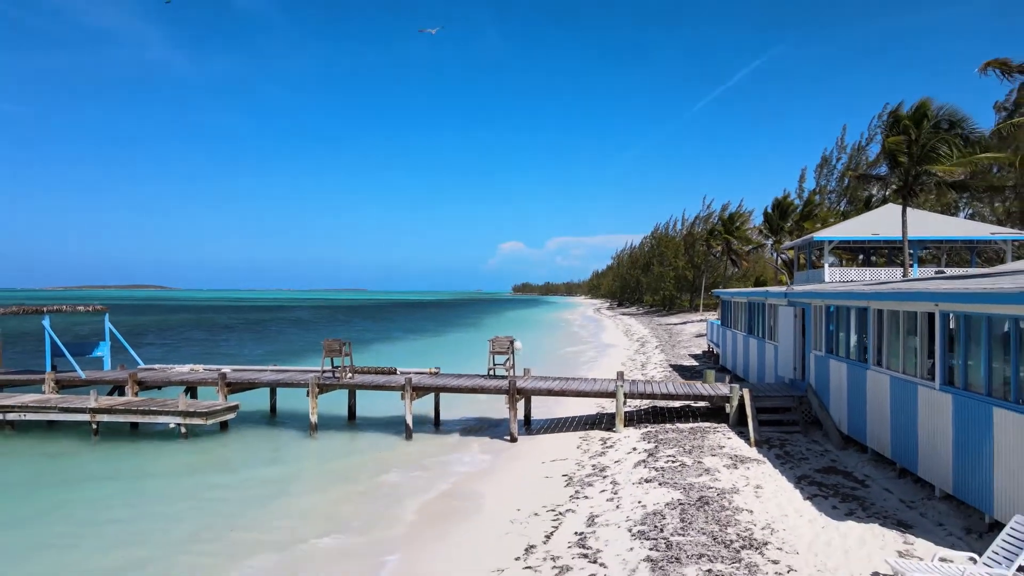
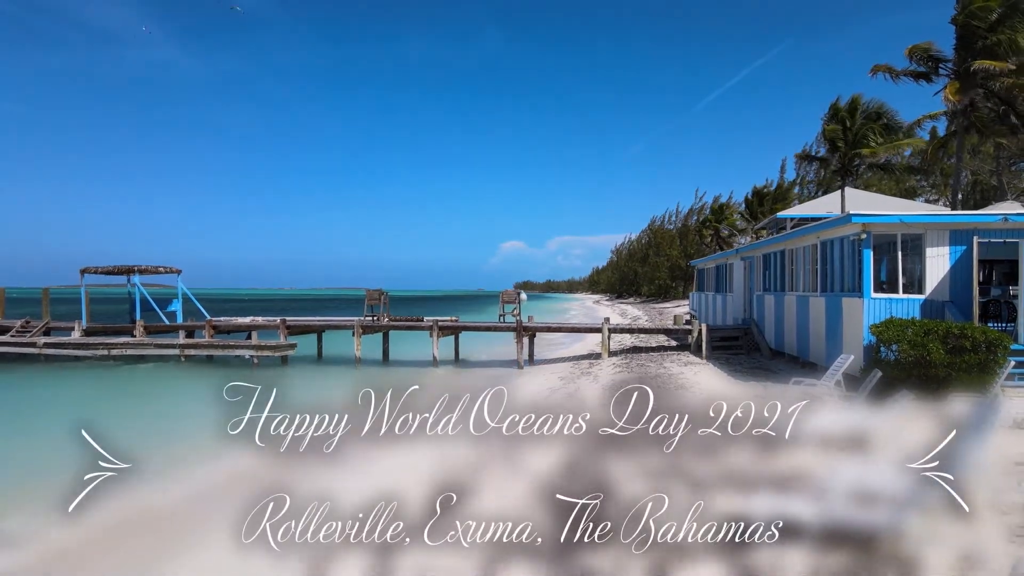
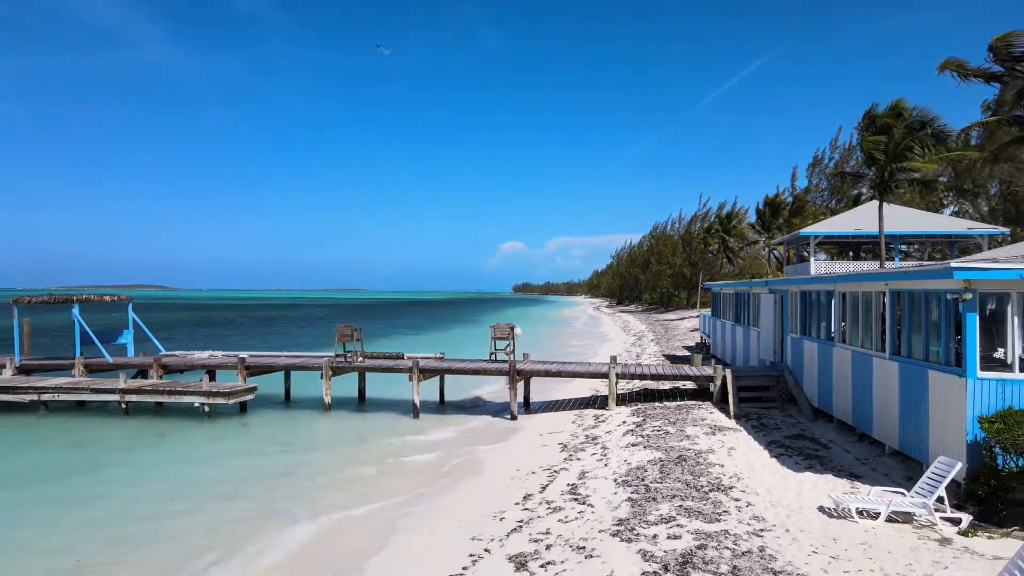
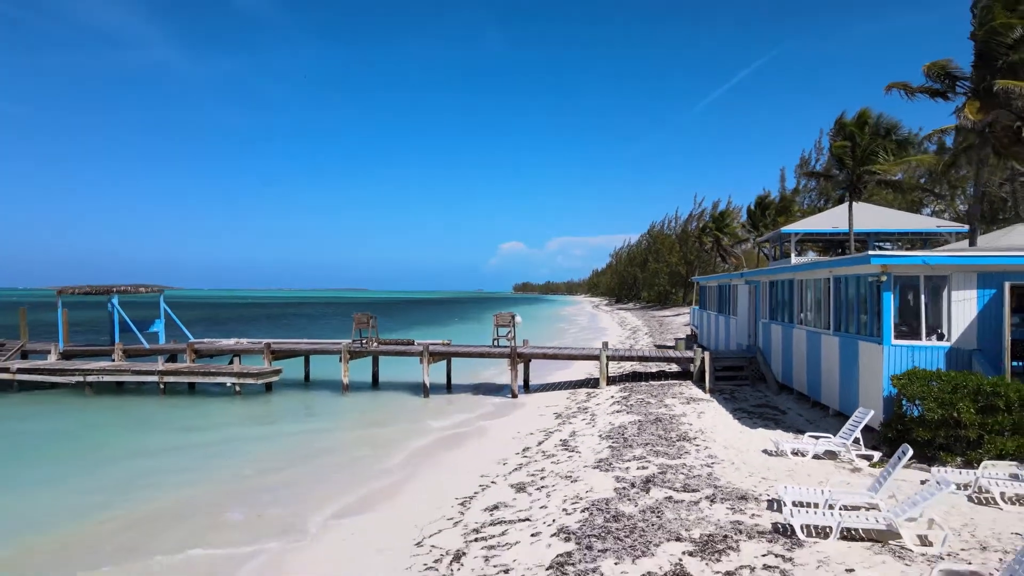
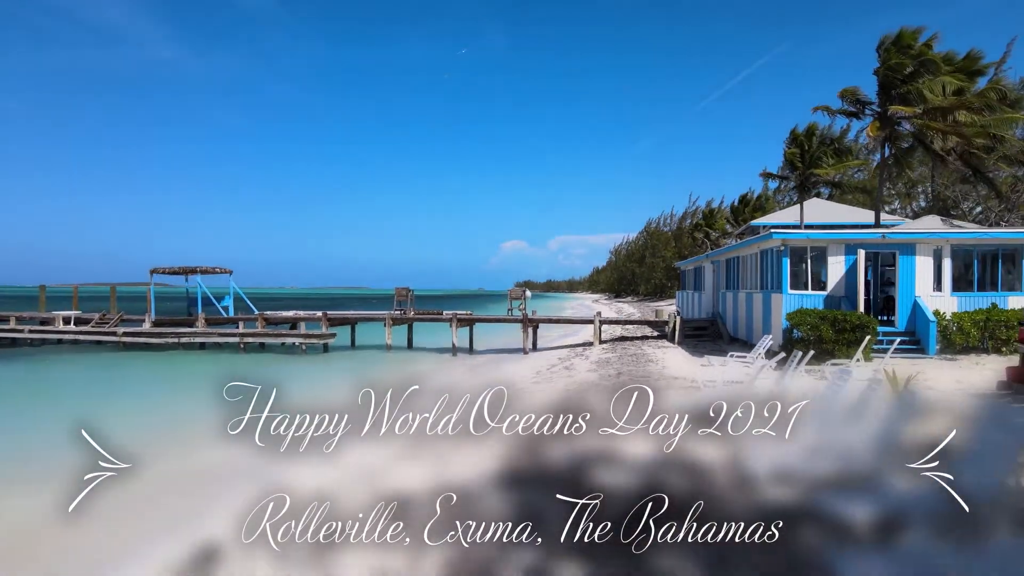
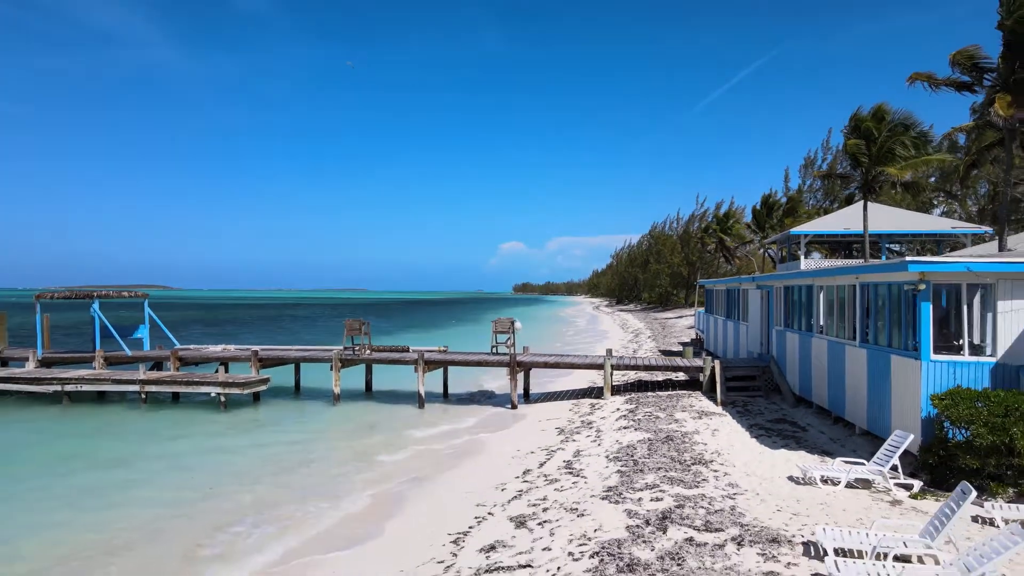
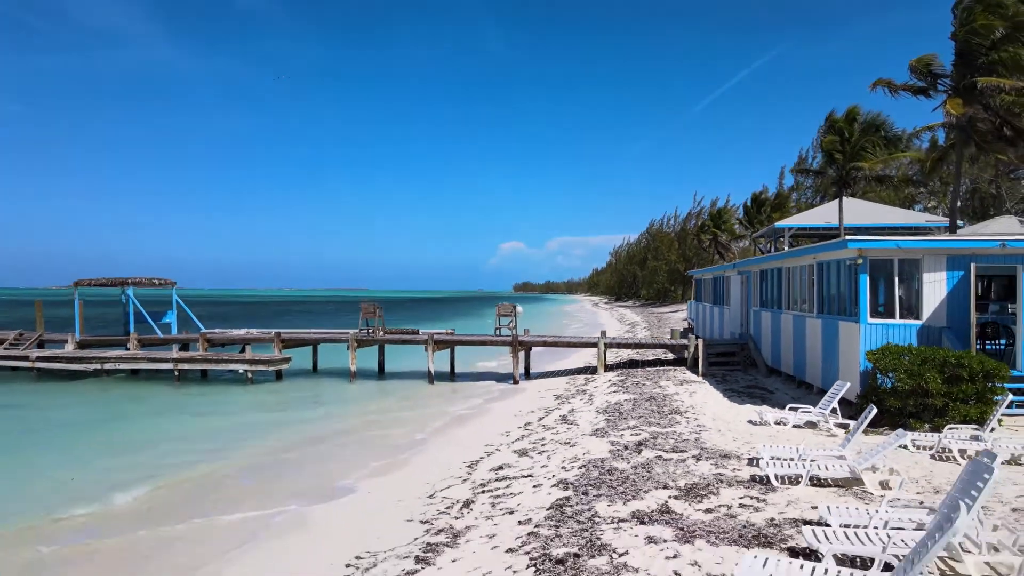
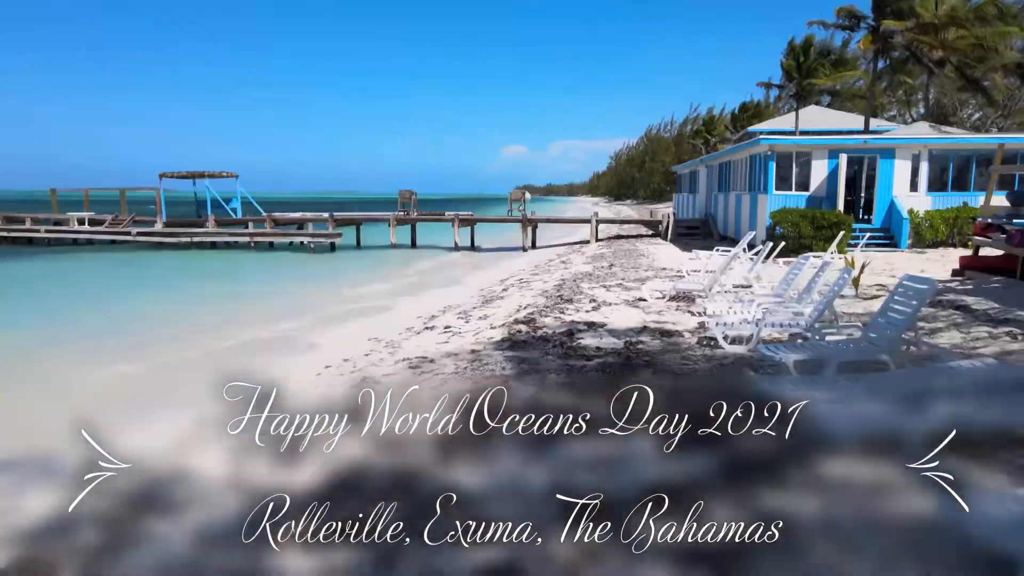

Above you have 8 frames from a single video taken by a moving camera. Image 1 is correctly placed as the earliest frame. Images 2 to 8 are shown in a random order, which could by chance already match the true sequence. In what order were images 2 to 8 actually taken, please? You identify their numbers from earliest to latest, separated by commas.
3, 6, 4, 7, 2, 5, 8
